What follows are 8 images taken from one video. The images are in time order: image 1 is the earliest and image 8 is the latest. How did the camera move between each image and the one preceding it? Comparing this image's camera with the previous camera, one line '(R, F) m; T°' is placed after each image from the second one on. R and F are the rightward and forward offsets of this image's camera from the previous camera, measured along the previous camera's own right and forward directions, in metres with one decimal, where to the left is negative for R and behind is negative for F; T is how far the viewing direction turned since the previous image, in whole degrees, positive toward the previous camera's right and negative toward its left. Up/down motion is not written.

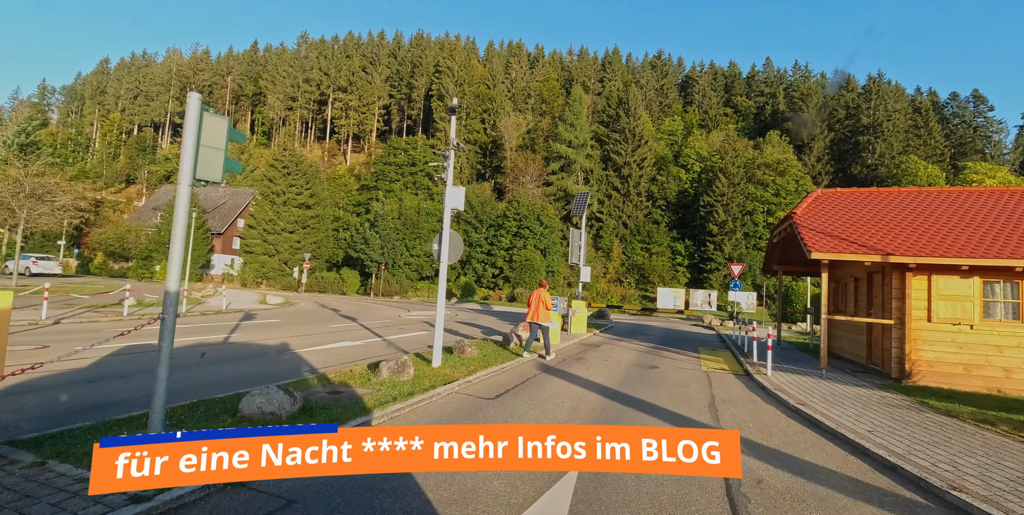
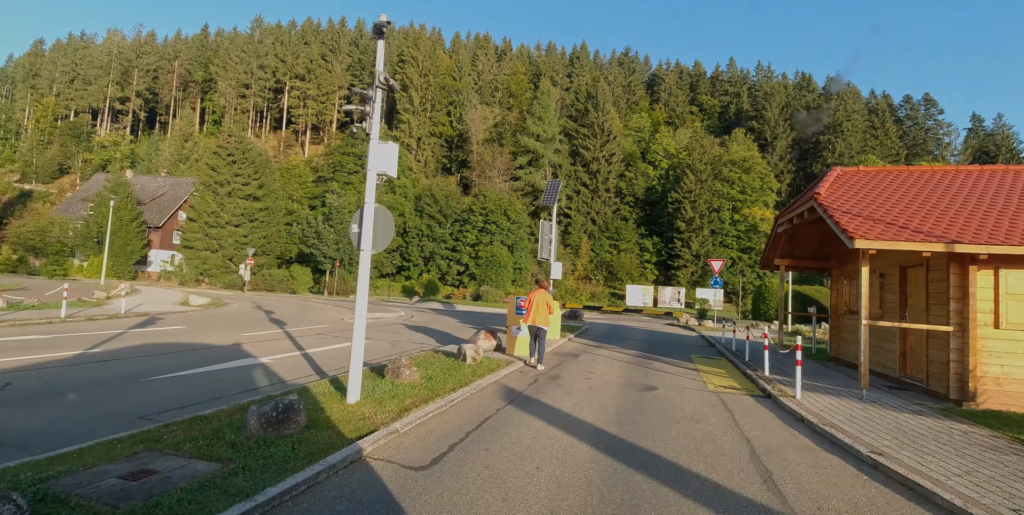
(+0.2, +2.8) m; +4°
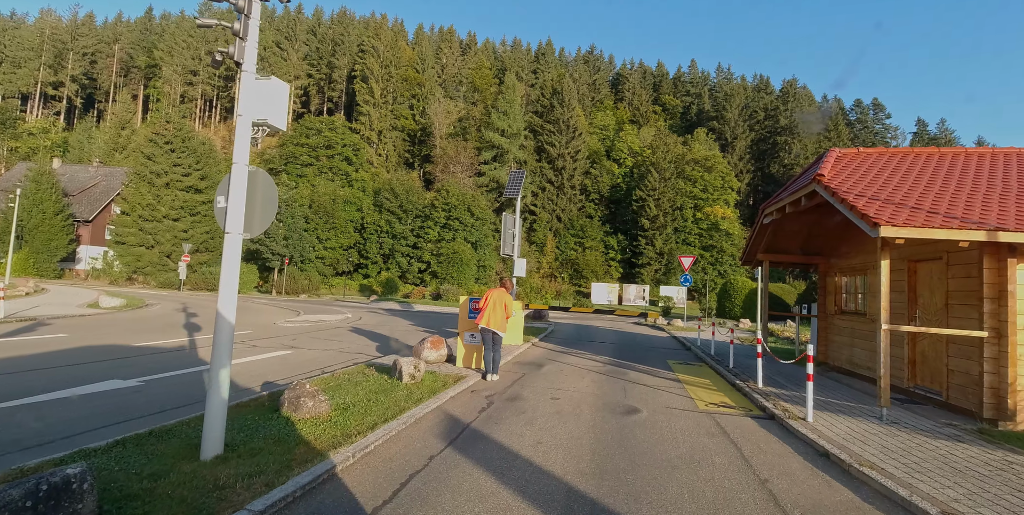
(+0.3, +1.9) m; +4°
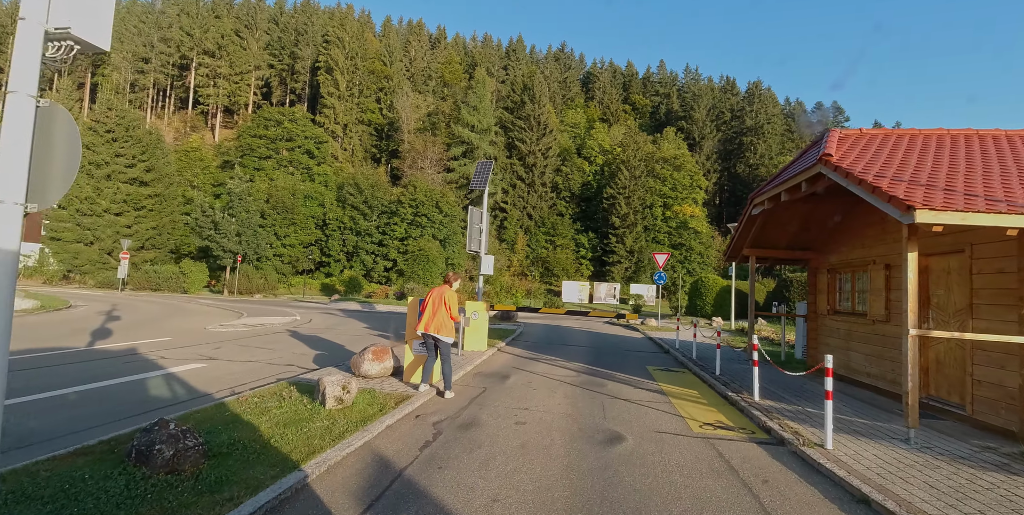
(+0.2, +1.5) m; +3°
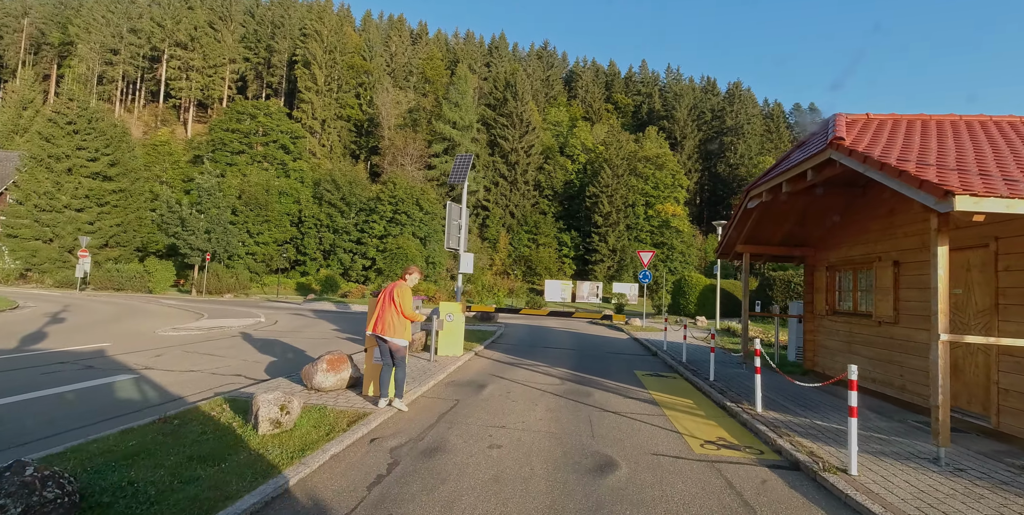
(+0.1, +0.9) m; +2°
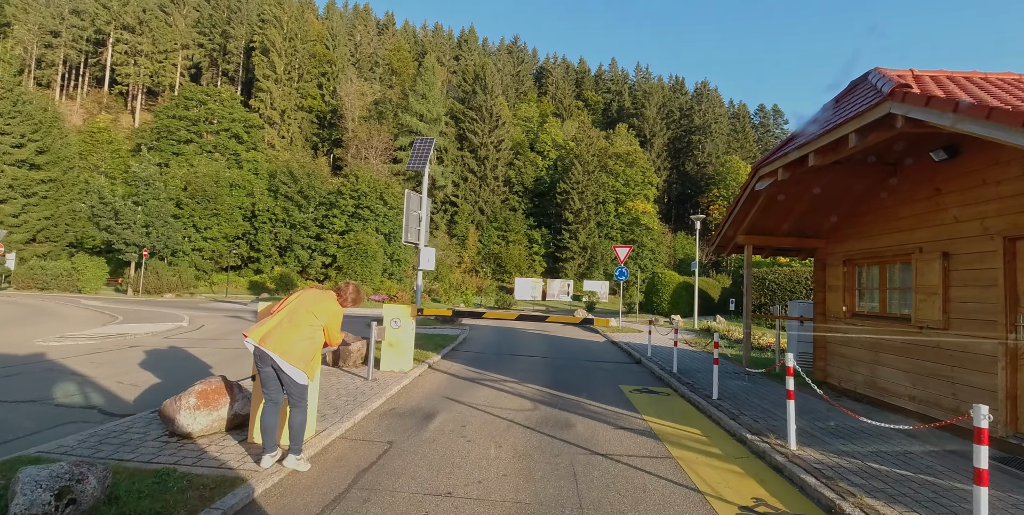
(+0.2, +2.0) m; +3°
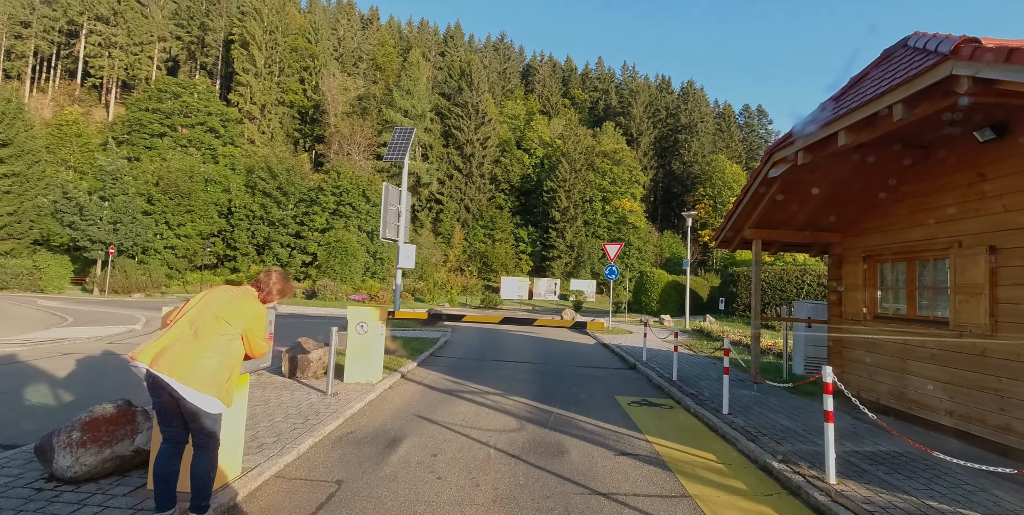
(+0.1, +1.0) m; +2°
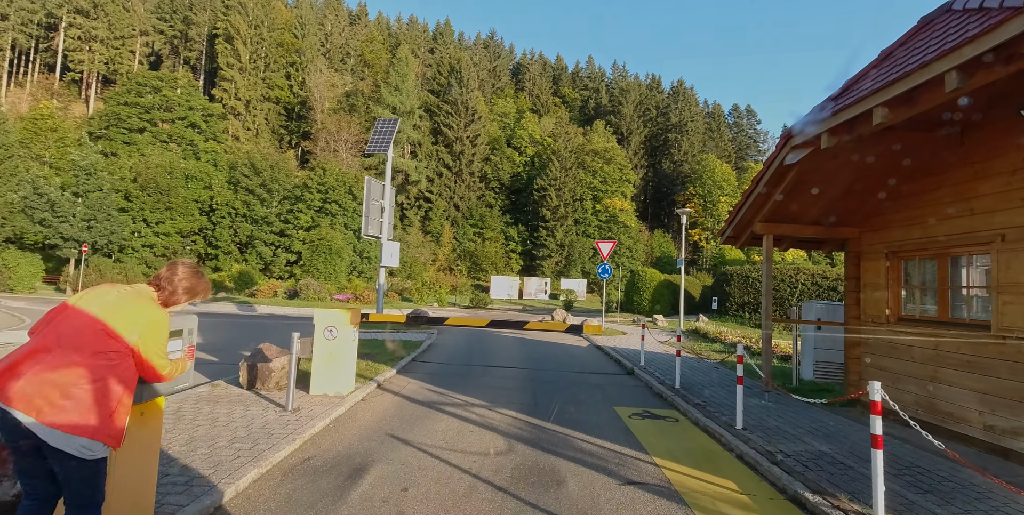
(0.0, +0.8) m; +1°
